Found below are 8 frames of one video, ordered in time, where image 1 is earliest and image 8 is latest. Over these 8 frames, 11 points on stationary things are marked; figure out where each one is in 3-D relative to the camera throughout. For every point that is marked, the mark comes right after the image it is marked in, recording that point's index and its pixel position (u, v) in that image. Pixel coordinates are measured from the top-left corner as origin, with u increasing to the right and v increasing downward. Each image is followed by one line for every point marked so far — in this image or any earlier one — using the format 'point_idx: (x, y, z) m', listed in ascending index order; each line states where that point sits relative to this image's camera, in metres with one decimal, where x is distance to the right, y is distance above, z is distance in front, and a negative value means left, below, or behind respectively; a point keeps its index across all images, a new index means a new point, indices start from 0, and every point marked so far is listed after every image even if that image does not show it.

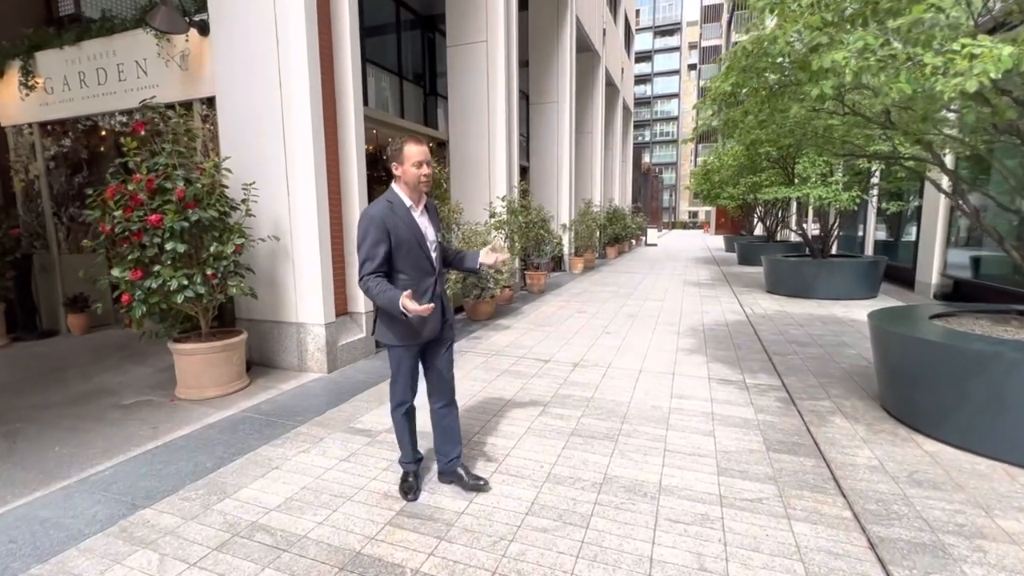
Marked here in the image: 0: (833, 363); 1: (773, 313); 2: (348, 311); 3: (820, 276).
0: (+3.3, -0.8, +5.0) m
1: (+4.1, -0.4, +7.7) m
2: (-1.7, -0.2, +5.1) m
3: (+5.6, +0.2, +8.8) m
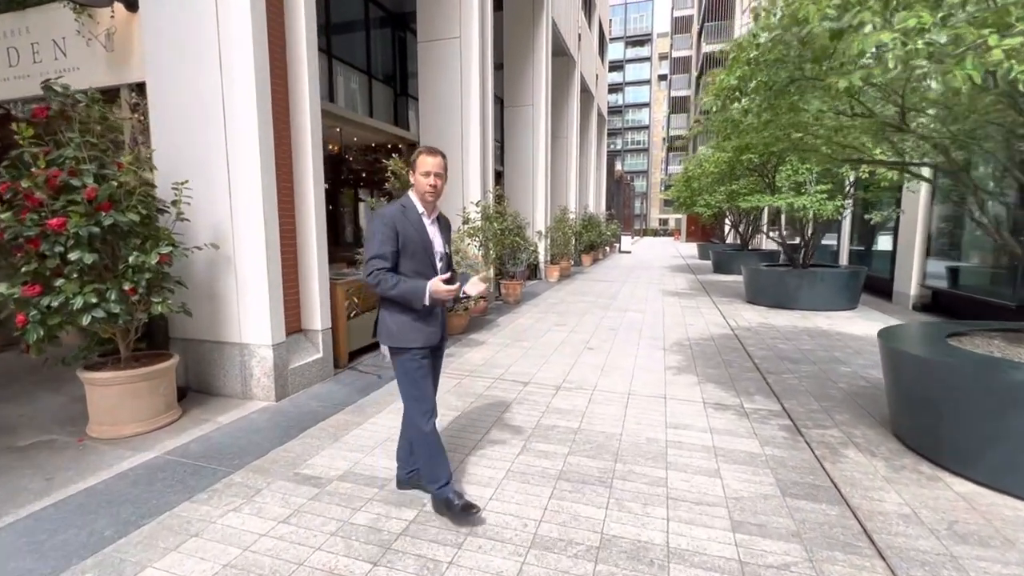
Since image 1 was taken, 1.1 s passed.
0: (+3.0, -0.9, +4.6) m
1: (+3.7, -0.6, +7.4) m
2: (-1.9, -0.4, +4.5) m
3: (+5.1, 0.0, +8.6) m
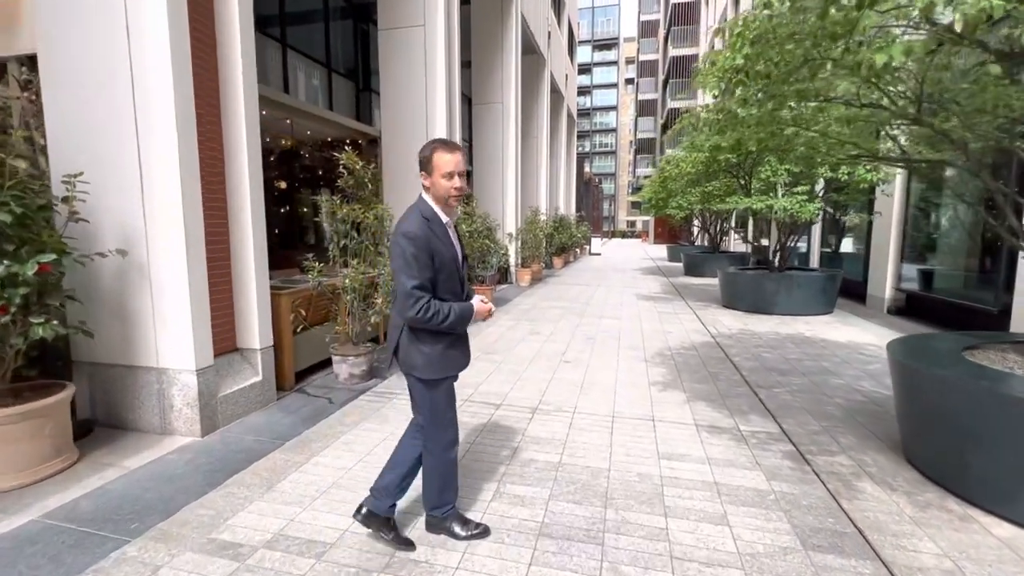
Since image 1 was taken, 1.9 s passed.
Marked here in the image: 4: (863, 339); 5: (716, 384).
0: (+2.8, -1.0, +4.3) m
1: (+3.3, -0.6, +7.1) m
2: (-2.2, -0.5, +3.9) m
3: (+4.6, -0.1, +8.4) m
4: (+4.6, -0.7, +6.4) m
5: (+2.0, -0.9, +4.7) m
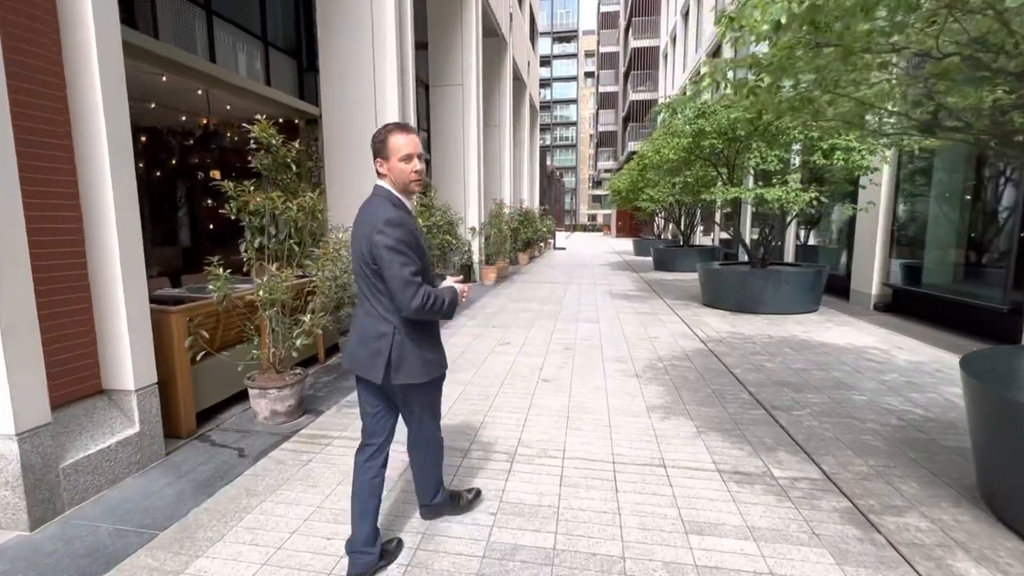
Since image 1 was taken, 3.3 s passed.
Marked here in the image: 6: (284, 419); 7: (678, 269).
0: (+2.6, -1.0, +3.6) m
1: (+2.8, -0.6, +6.4) m
2: (-2.3, -0.6, +2.8) m
3: (+4.1, 0.0, +7.8) m
4: (+4.2, -0.7, +5.9) m
5: (+1.7, -1.0, +4.0) m
6: (-1.7, -1.0, +3.6) m
7: (+4.9, +0.6, +14.6) m
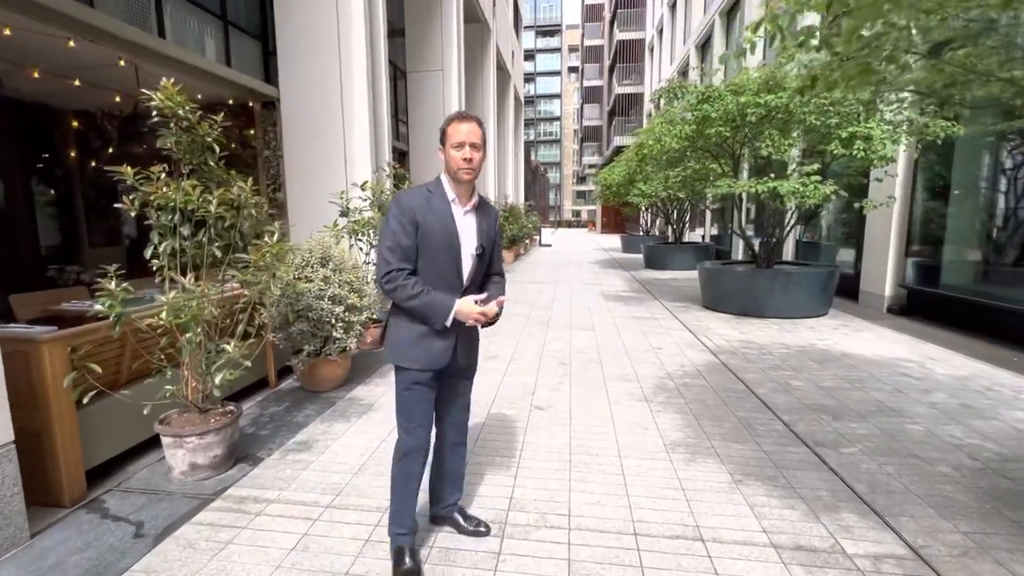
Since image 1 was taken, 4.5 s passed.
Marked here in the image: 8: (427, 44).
0: (+2.5, -1.1, +2.9) m
1: (+2.7, -0.7, +5.7) m
2: (-2.4, -0.7, +2.0) m
3: (+3.8, 0.0, +7.2) m
4: (+4.1, -0.7, +5.2) m
5: (+1.7, -1.1, +3.3) m
6: (-1.7, -1.1, +2.8) m
7: (+4.5, +0.6, +14.0) m
8: (-1.9, +5.4, +10.8) m
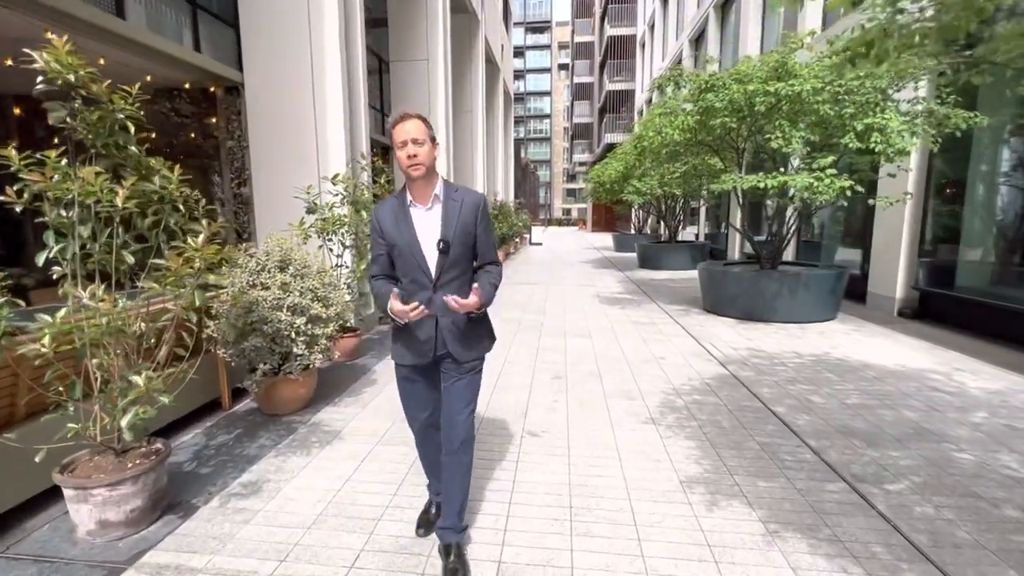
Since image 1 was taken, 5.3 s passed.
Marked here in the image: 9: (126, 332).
0: (+2.5, -1.1, +2.5) m
1: (+2.6, -0.7, +5.3) m
2: (-2.4, -0.8, +1.4) m
3: (+3.7, -0.1, +6.7) m
4: (+4.0, -0.7, +4.8) m
5: (+1.6, -1.1, +2.8) m
6: (-1.8, -1.1, +2.3) m
7: (+4.2, +0.6, +13.5) m
8: (-2.1, +5.3, +10.3) m
9: (-1.8, -0.2, +2.2) m
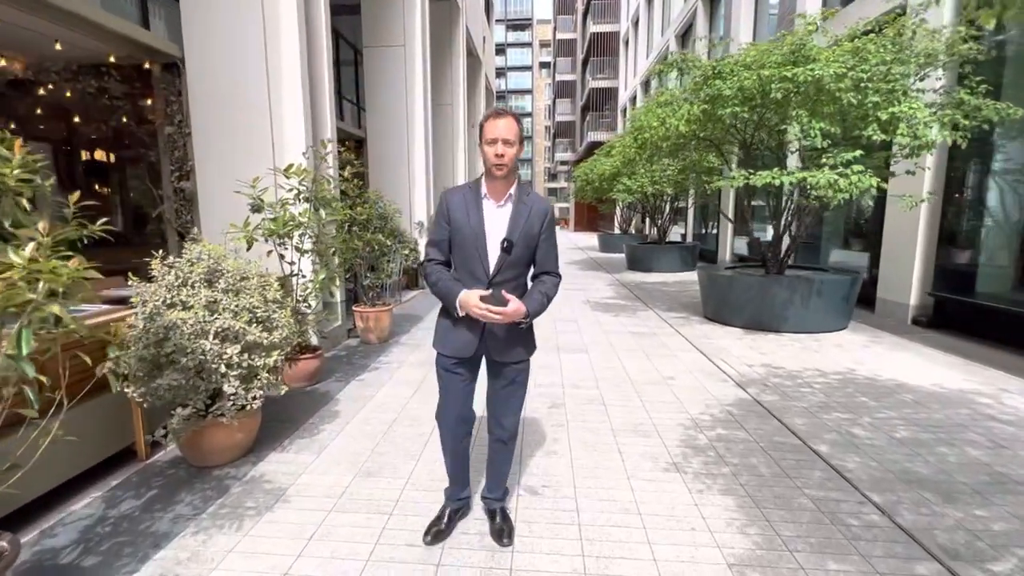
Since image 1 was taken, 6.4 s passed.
0: (+2.4, -1.2, +1.9) m
1: (+2.5, -0.8, +4.7) m
2: (-2.4, -0.9, +0.6) m
3: (+3.5, -0.2, +6.2) m
4: (+3.9, -0.8, +4.3) m
5: (+1.6, -1.2, +2.2) m
6: (-1.8, -1.2, +1.5) m
7: (+3.8, +0.5, +13.0) m
8: (-2.4, +5.3, +9.5) m
9: (-1.8, -0.3, +1.4) m
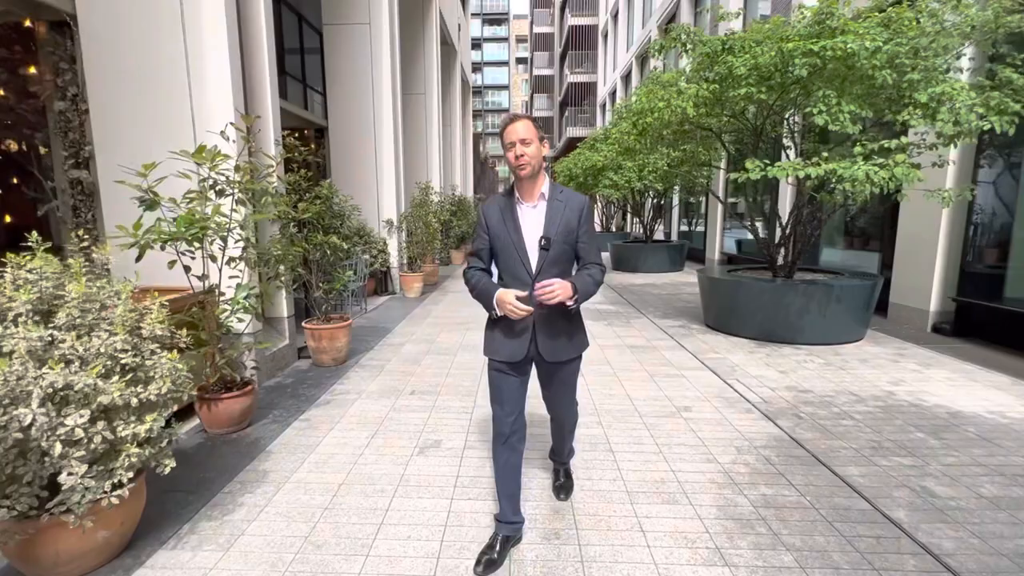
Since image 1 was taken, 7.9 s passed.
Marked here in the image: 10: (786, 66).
0: (+2.4, -1.3, +1.2) m
1: (+2.3, -0.9, +4.0) m
2: (-2.3, -1.0, -0.3) m
3: (+3.3, -0.2, +5.5) m
4: (+3.7, -0.9, +3.6) m
5: (+1.5, -1.3, +1.4) m
6: (-1.8, -1.4, +0.6) m
7: (+3.3, +0.5, +12.3) m
8: (-2.8, +5.2, +8.5) m
9: (-1.8, -0.5, +0.5) m
10: (+2.5, +2.1, +4.6) m
